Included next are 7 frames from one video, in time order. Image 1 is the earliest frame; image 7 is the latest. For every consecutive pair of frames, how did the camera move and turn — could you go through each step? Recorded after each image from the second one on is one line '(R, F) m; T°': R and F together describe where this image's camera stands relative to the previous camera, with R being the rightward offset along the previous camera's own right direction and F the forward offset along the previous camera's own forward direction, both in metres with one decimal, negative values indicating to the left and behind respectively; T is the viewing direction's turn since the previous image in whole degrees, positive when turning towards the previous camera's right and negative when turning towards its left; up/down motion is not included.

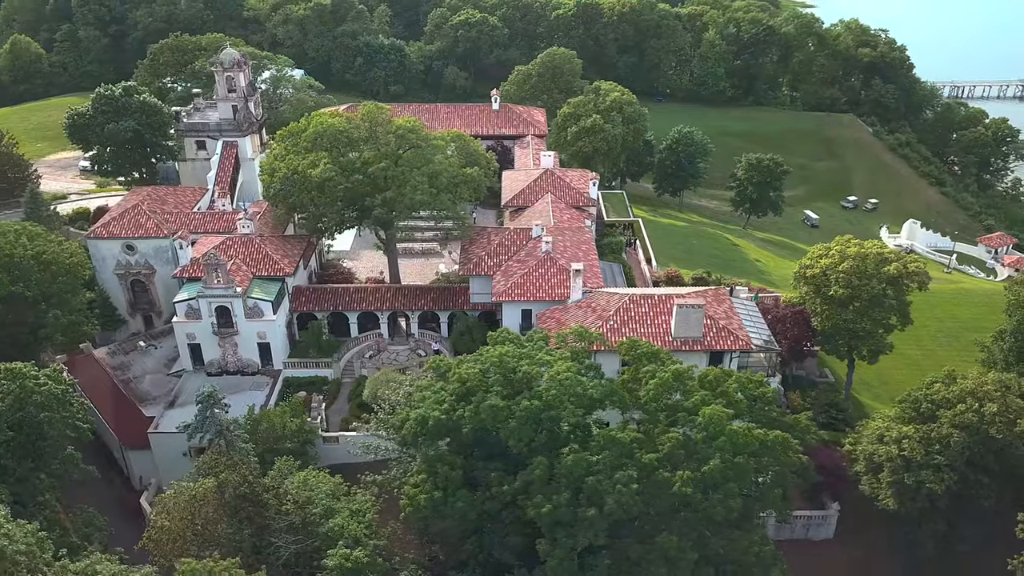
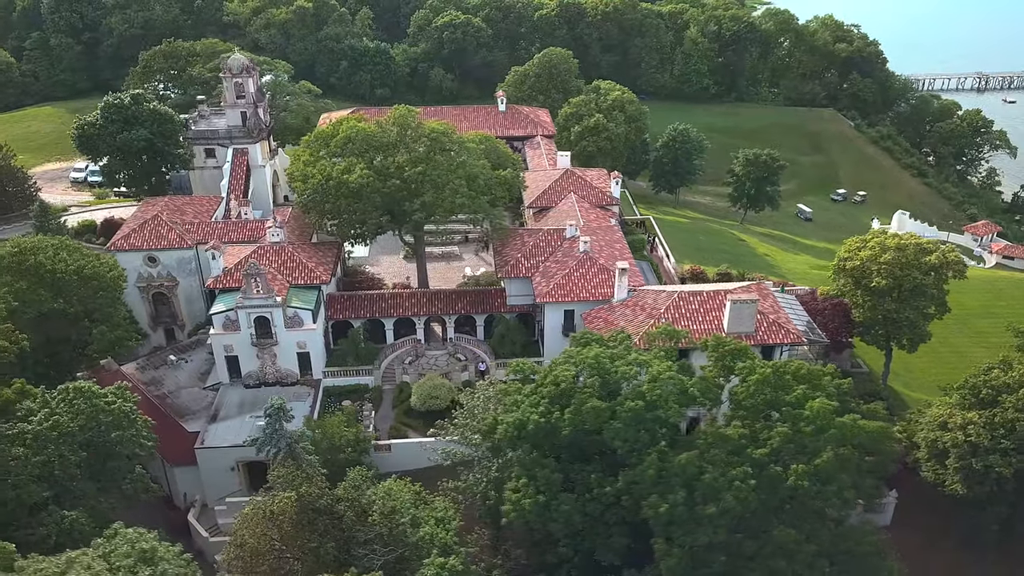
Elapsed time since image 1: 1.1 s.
(-4.4, +0.2) m; +3°
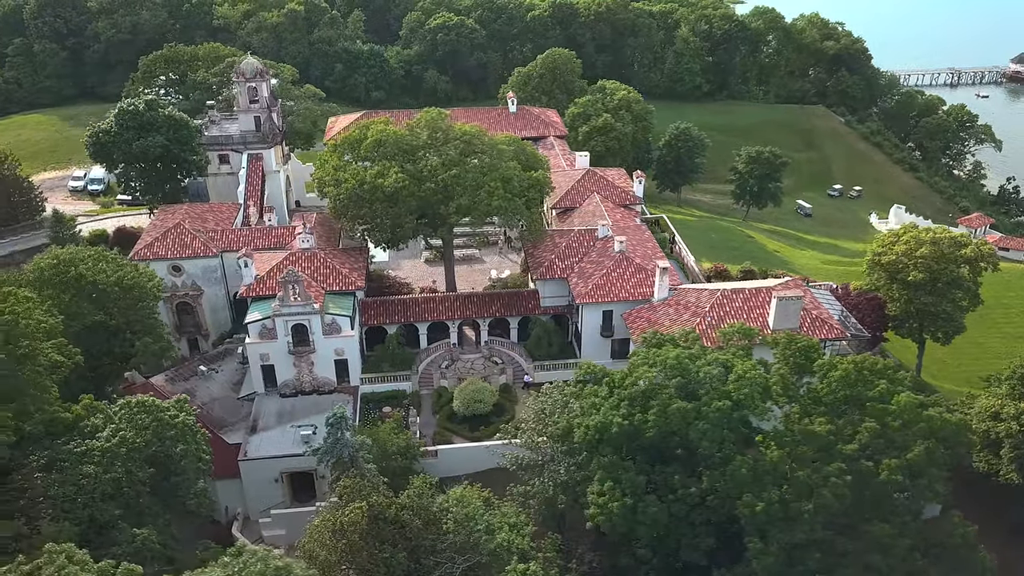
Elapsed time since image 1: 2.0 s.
(-3.5, +0.3) m; +2°
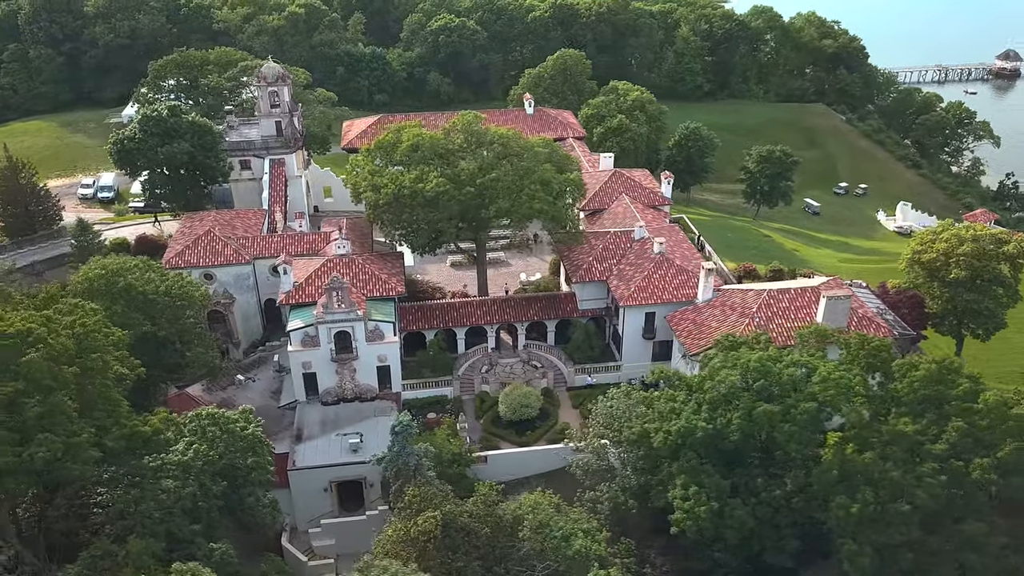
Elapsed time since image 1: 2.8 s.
(-3.2, +0.3) m; +1°
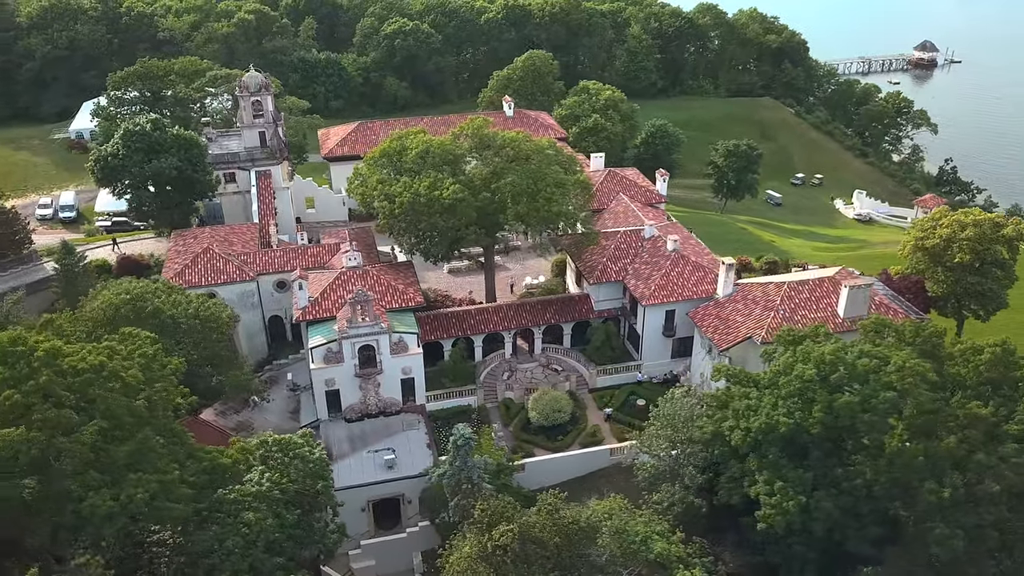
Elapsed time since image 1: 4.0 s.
(-4.6, +0.6) m; +5°
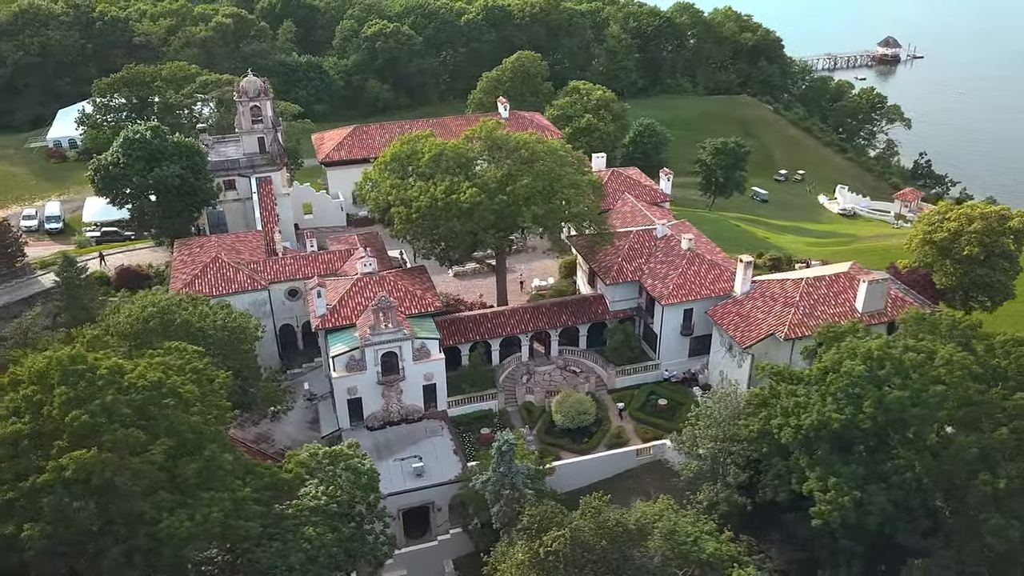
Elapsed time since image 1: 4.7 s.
(-2.7, +0.3) m; +2°
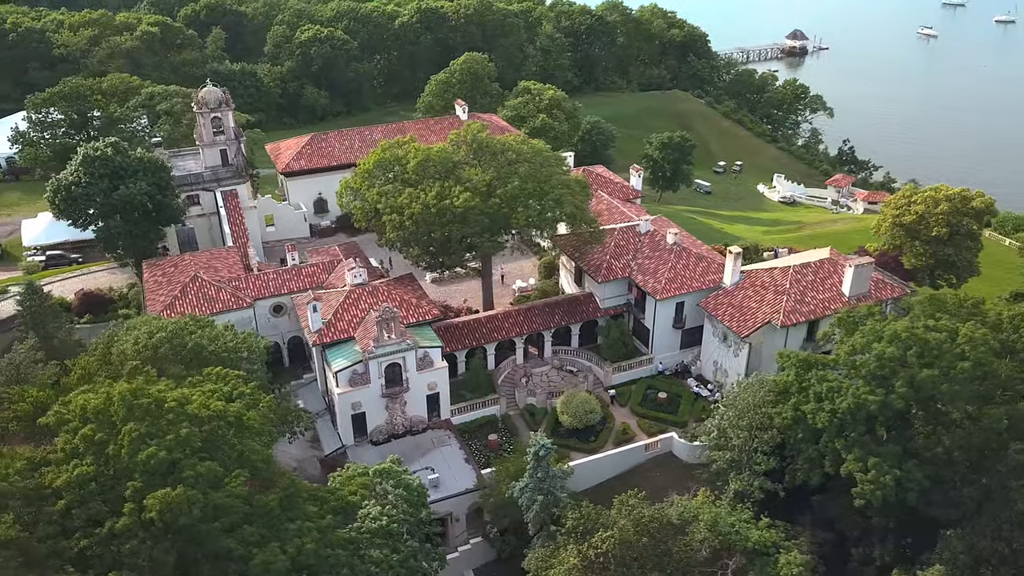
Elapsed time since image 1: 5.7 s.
(-3.9, +0.4) m; +6°
